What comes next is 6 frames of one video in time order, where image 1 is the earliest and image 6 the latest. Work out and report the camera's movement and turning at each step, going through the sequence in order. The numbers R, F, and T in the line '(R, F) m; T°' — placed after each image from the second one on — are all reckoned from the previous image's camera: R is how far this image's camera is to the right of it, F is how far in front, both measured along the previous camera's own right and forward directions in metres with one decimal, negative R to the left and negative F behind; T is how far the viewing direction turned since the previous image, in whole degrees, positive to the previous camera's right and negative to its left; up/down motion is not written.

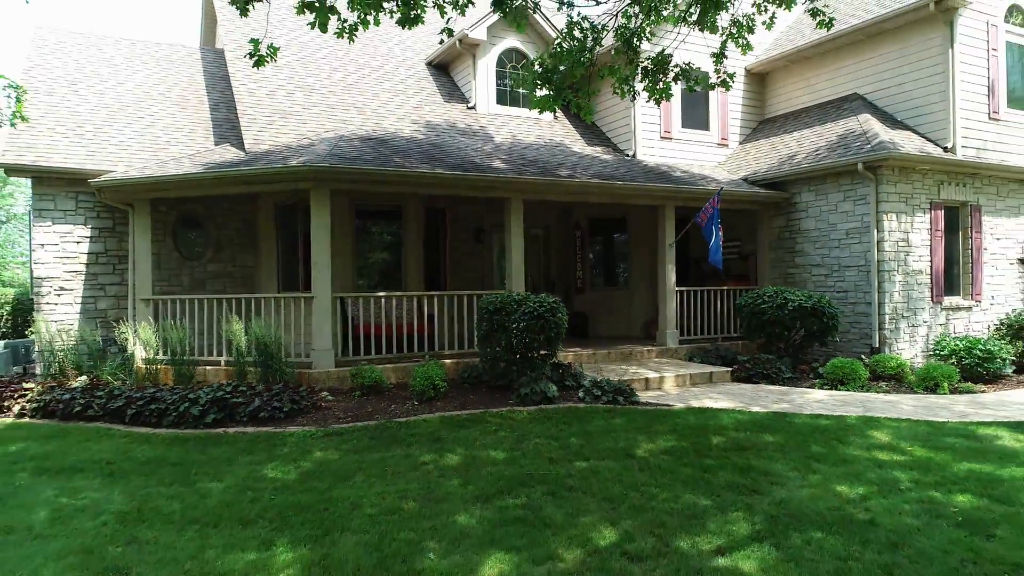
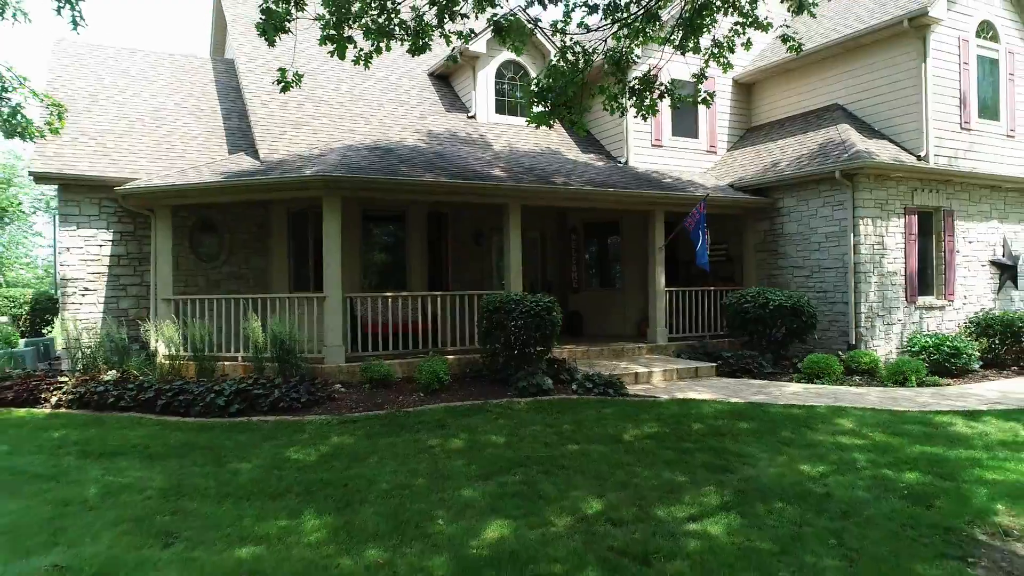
(0.0, -0.6) m; 0°
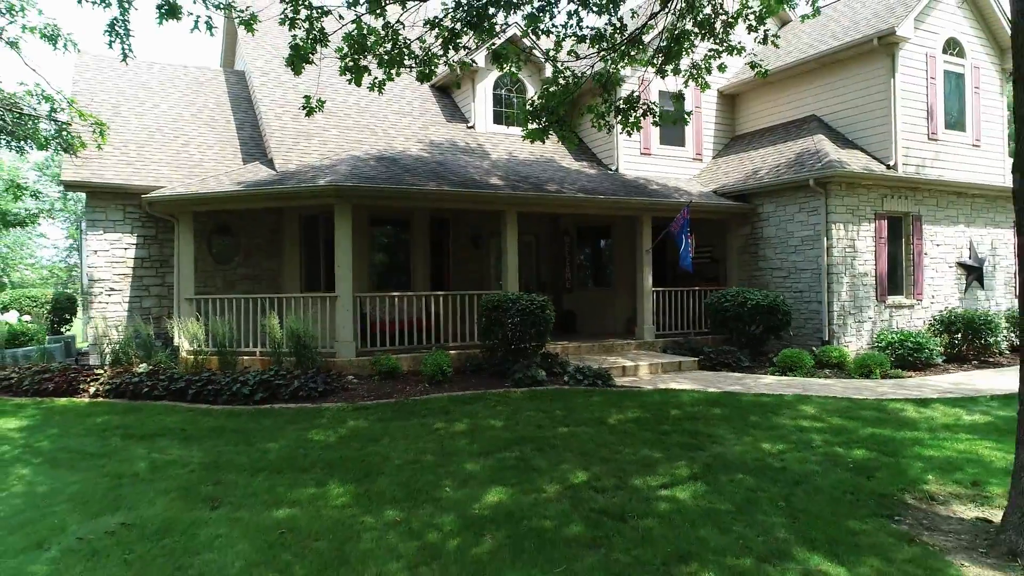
(0.0, -0.7) m; 0°
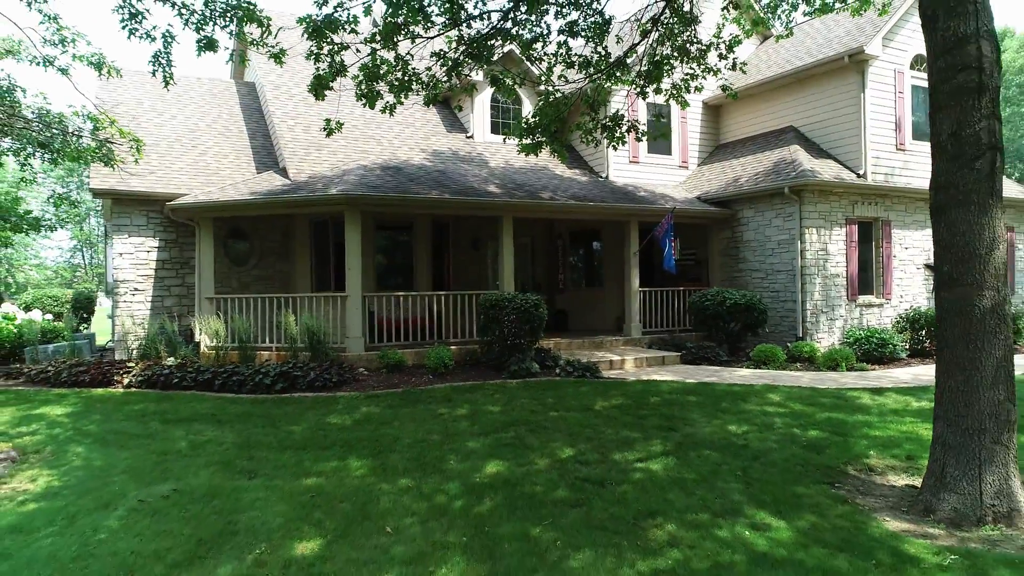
(0.0, -0.8) m; 0°
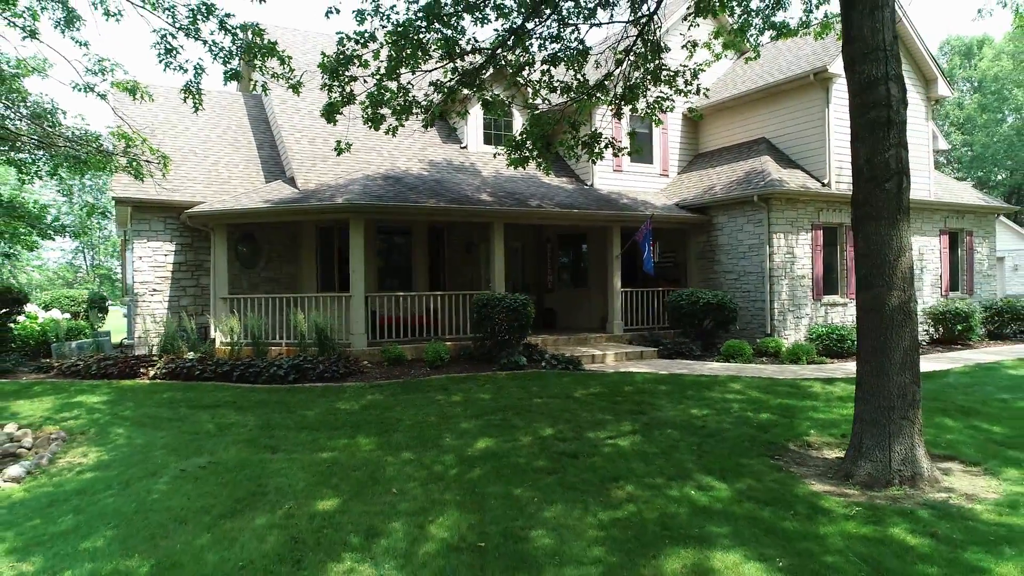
(+0.1, -0.9) m; 0°
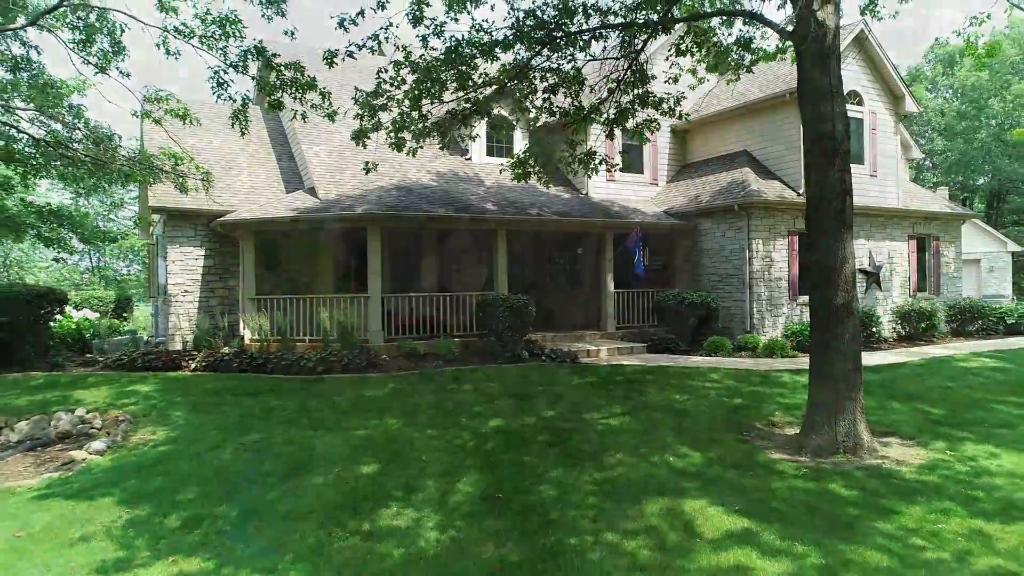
(-0.2, -1.1) m; +1°
